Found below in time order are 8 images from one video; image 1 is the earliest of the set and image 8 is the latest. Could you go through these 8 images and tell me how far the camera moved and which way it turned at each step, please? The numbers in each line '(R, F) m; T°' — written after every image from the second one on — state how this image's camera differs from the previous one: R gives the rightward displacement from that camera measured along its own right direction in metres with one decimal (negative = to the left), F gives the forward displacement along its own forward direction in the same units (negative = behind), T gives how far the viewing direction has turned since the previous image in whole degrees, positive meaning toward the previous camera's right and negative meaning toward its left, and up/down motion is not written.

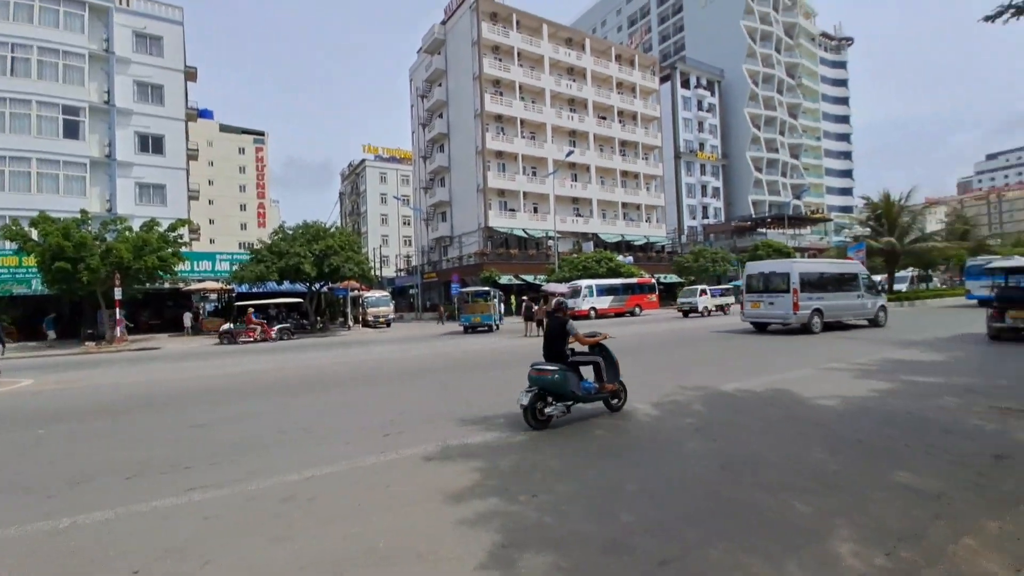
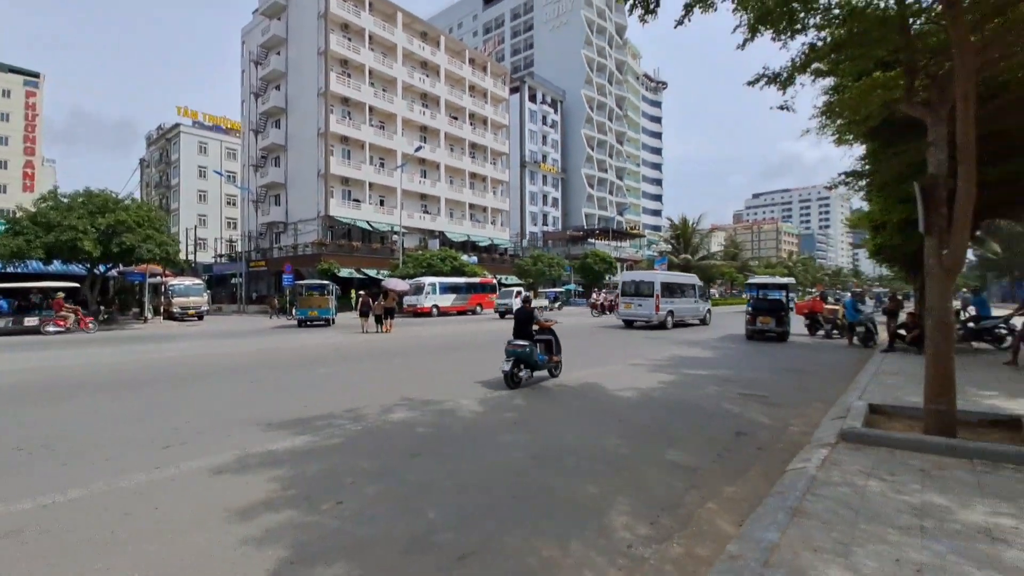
(+0.1, -0.1) m; +18°
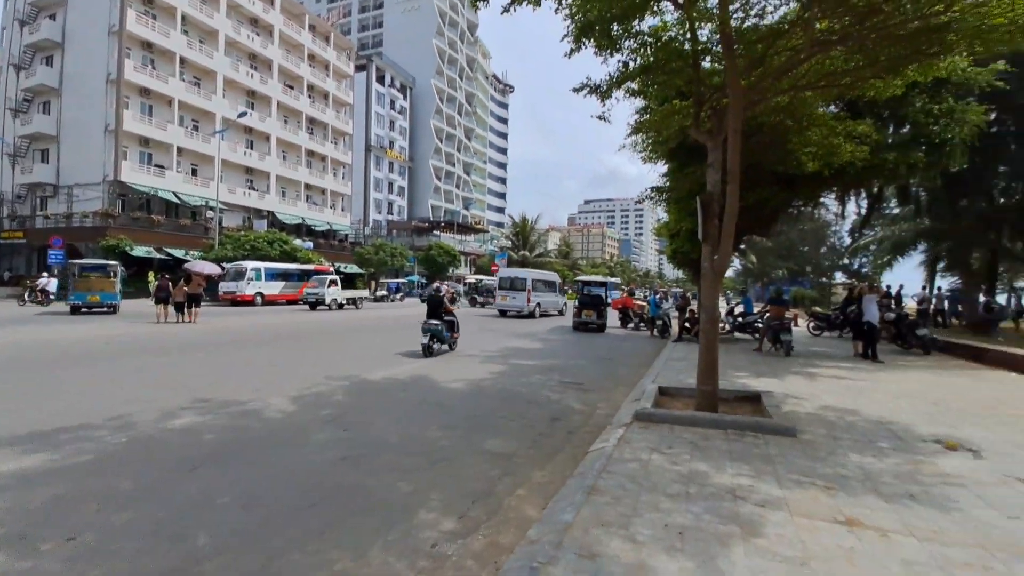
(+0.2, +0.1) m; +19°
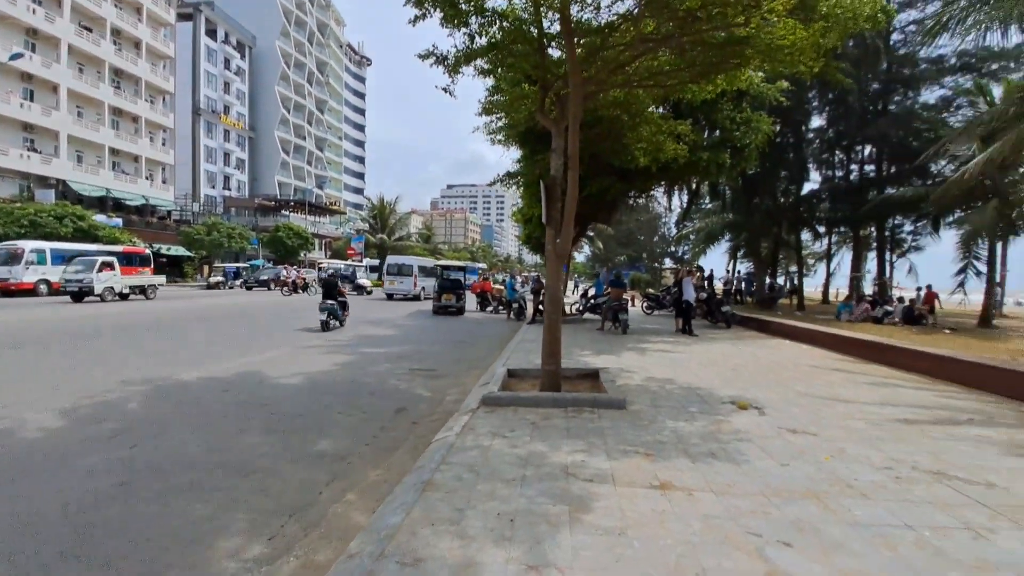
(+0.2, +0.2) m; +16°
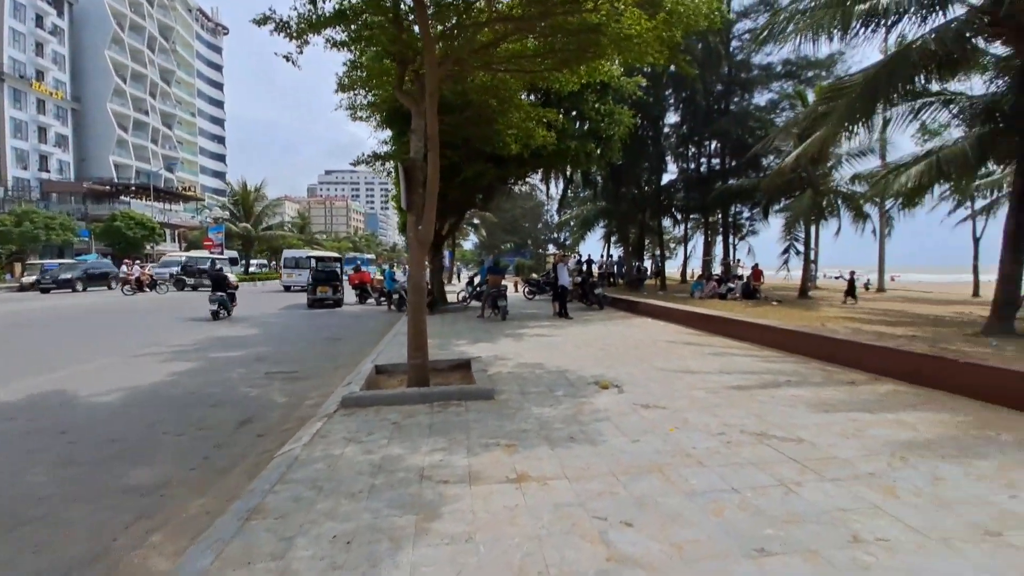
(+0.3, +0.2) m; +13°
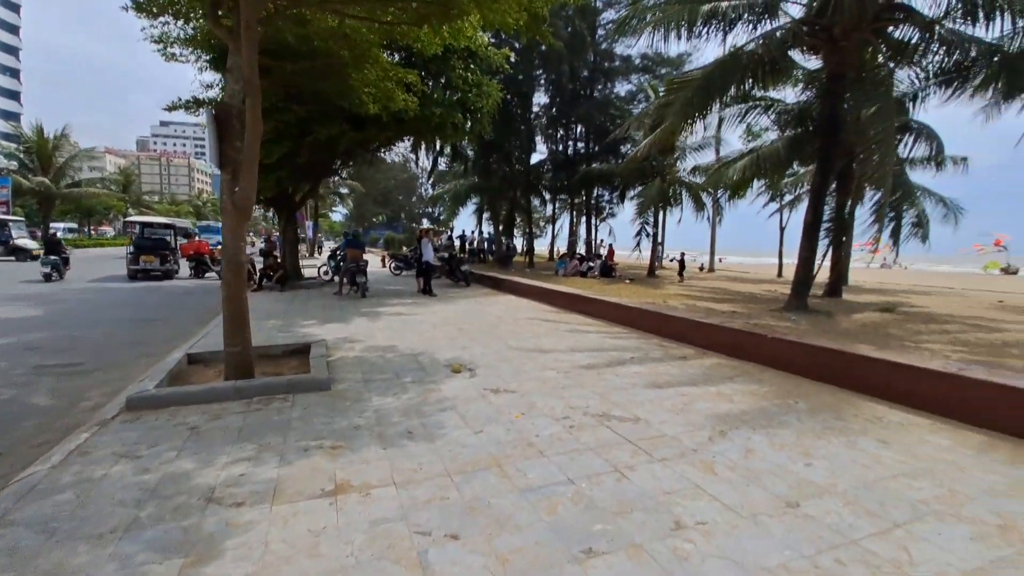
(+0.3, +0.4) m; +15°
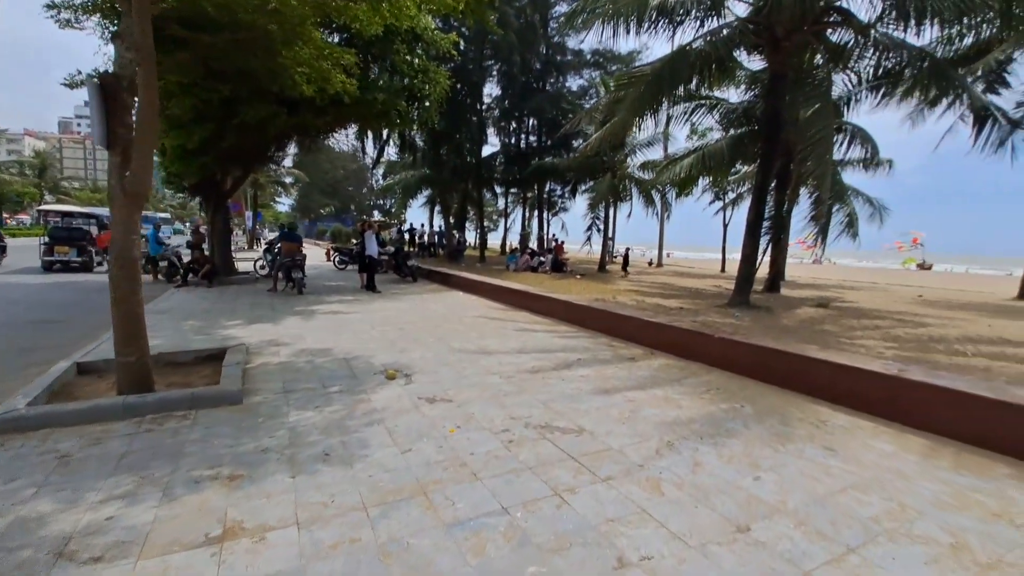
(+0.1, +0.3) m; +5°
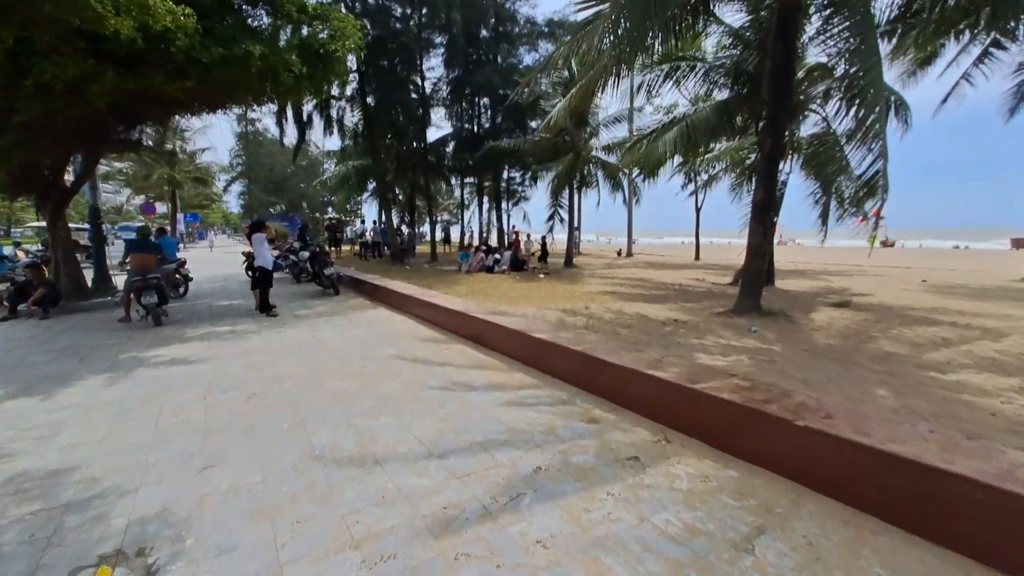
(+0.5, +2.6) m; +4°
